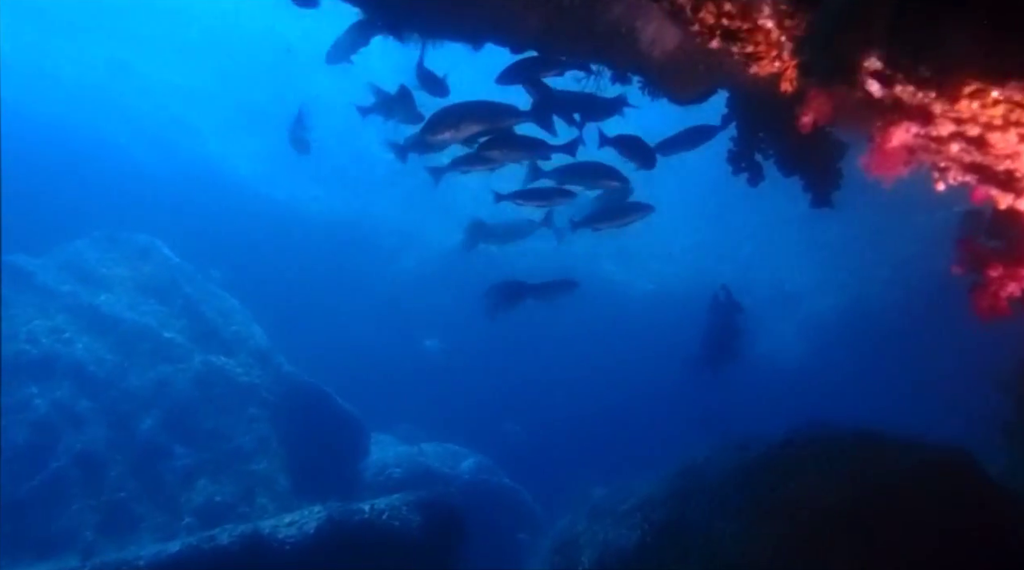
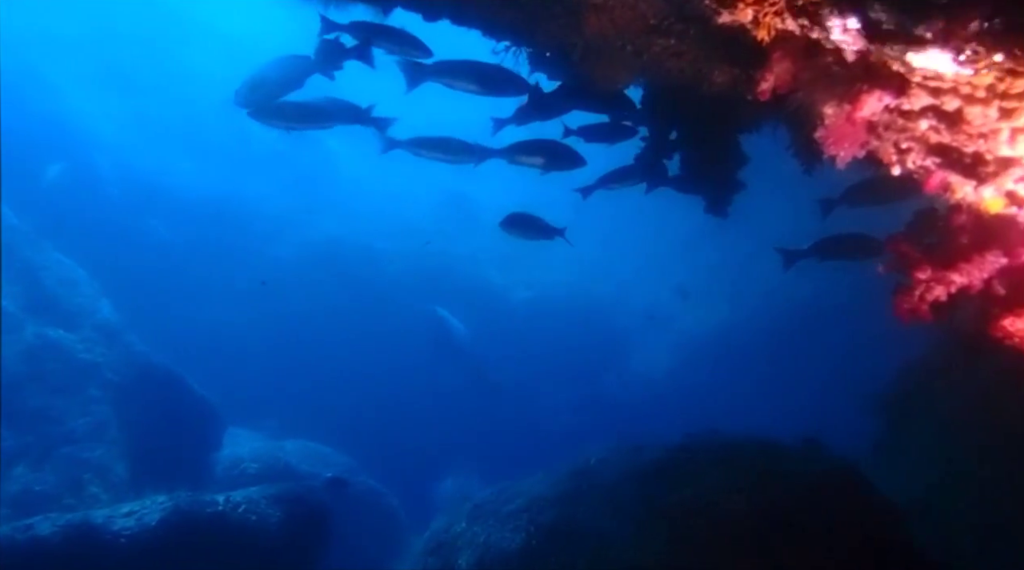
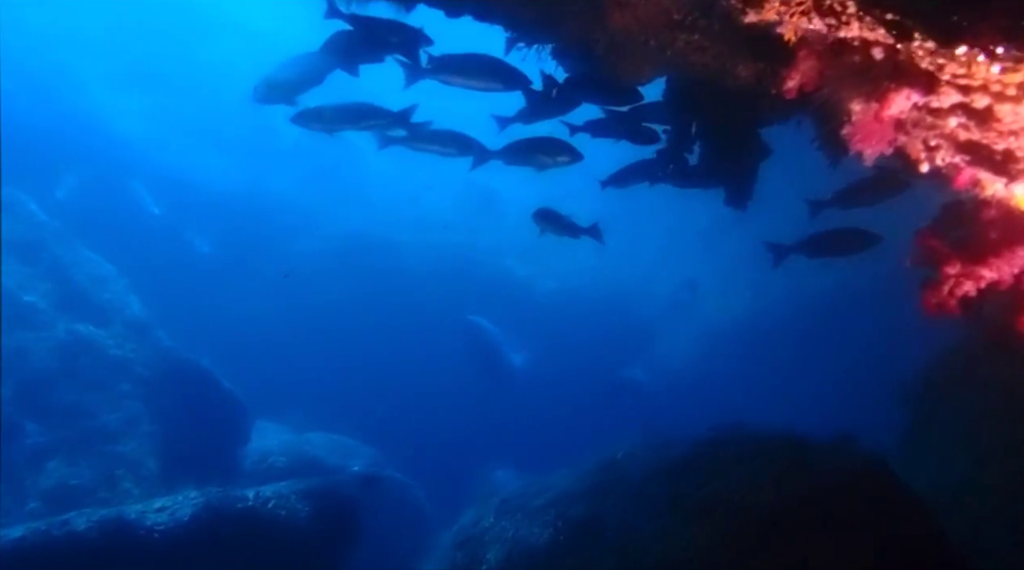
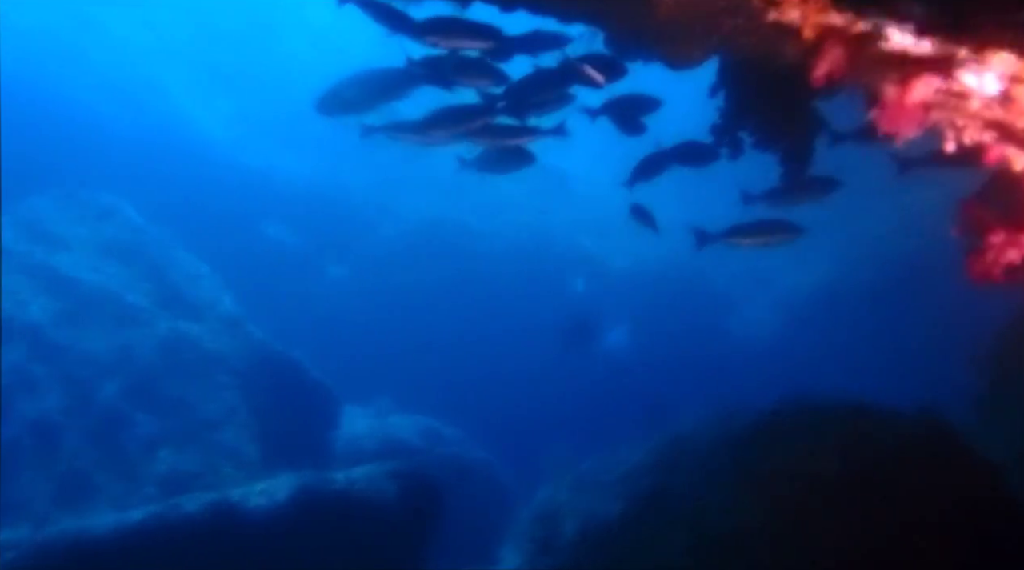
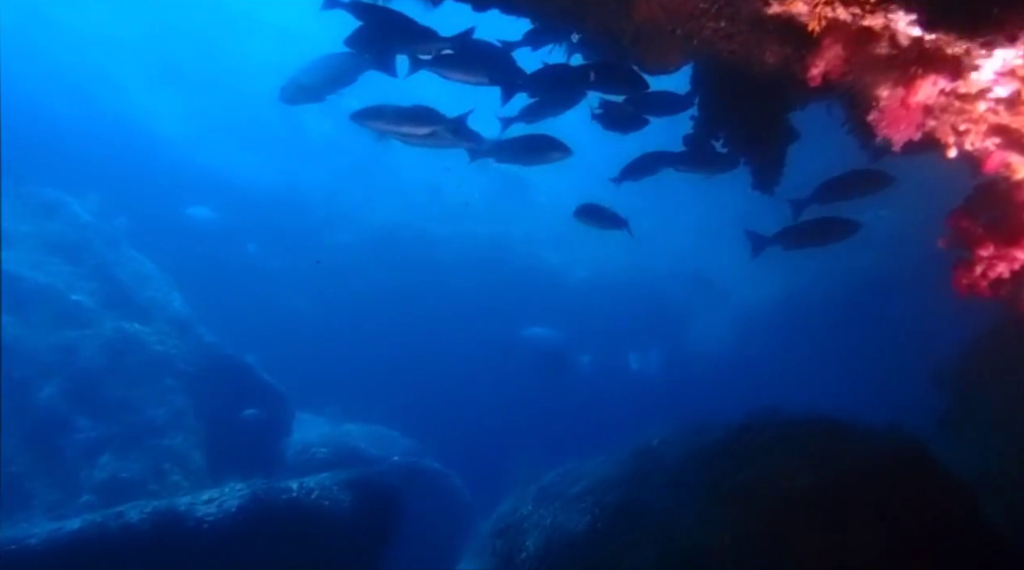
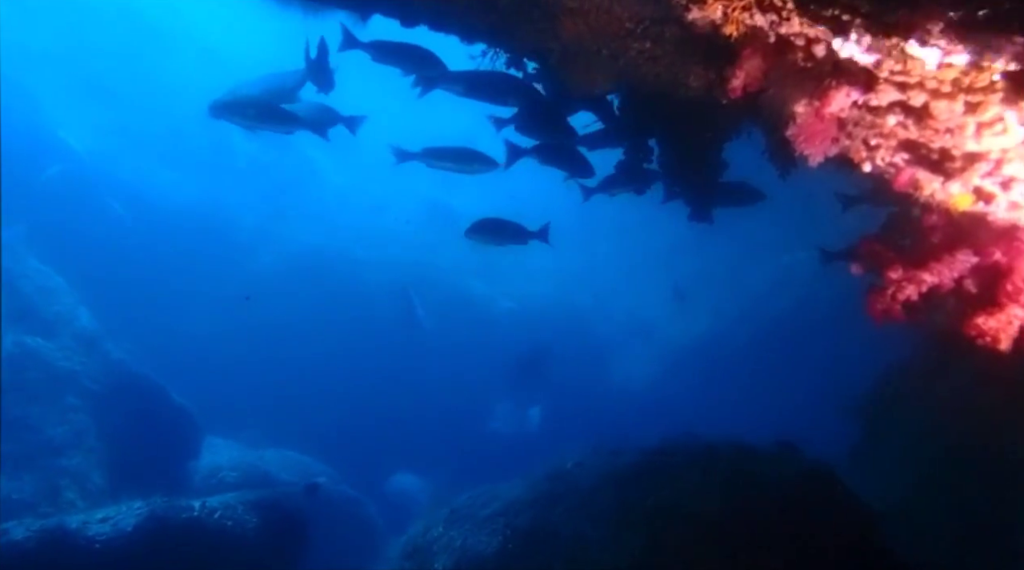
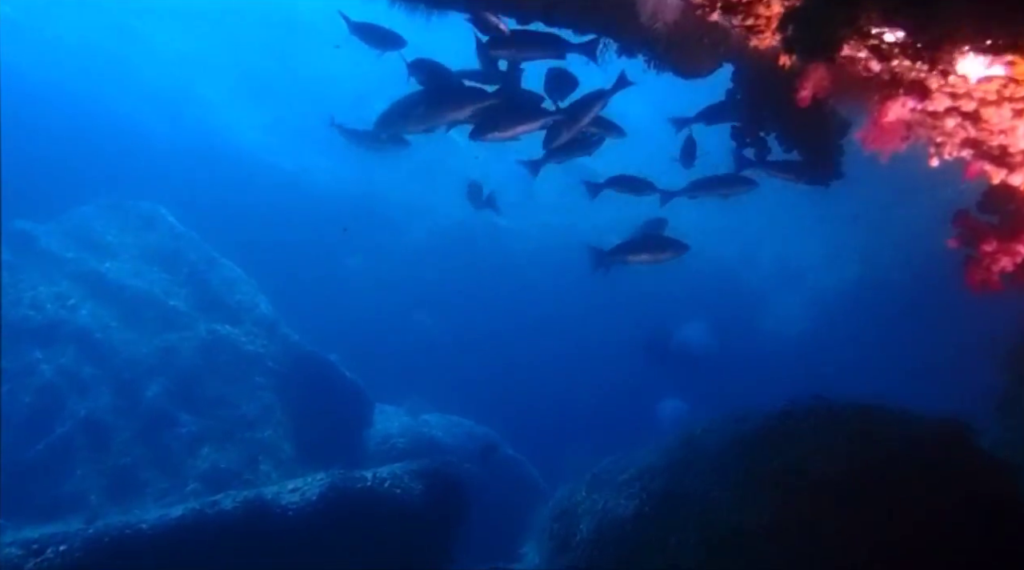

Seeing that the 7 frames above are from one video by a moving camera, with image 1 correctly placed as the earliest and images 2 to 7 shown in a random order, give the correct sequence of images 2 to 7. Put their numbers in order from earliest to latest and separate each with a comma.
7, 4, 5, 3, 2, 6
